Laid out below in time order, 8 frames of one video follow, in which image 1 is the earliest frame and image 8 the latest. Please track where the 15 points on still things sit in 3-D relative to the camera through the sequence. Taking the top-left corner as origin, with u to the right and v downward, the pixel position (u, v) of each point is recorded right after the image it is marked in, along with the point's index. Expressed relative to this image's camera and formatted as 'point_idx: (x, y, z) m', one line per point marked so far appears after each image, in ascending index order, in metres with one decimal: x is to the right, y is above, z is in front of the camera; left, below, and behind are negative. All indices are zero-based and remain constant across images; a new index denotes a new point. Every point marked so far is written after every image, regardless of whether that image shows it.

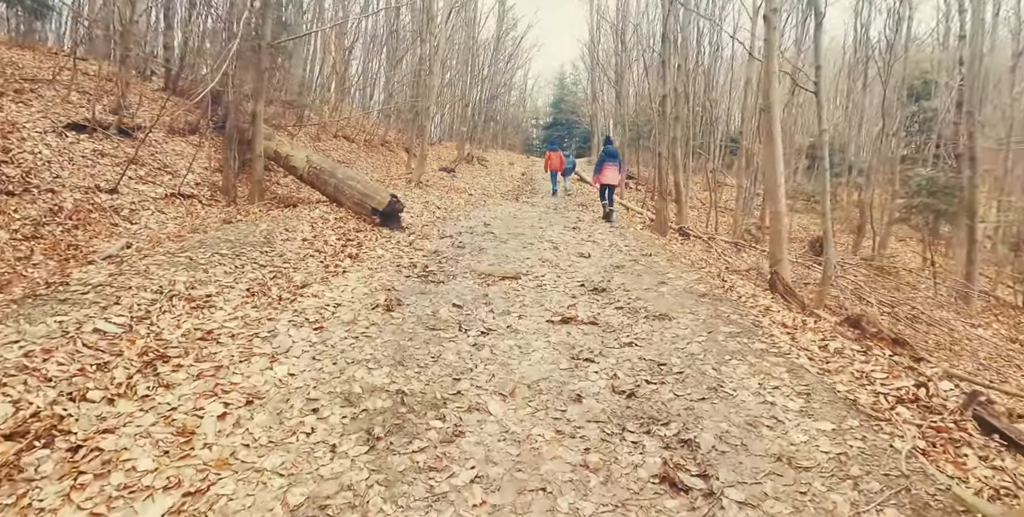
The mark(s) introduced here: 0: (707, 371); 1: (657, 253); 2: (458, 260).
0: (+1.3, -0.8, +3.8) m
1: (+2.1, +0.1, +8.2) m
2: (-0.6, 0.0, +6.7) m
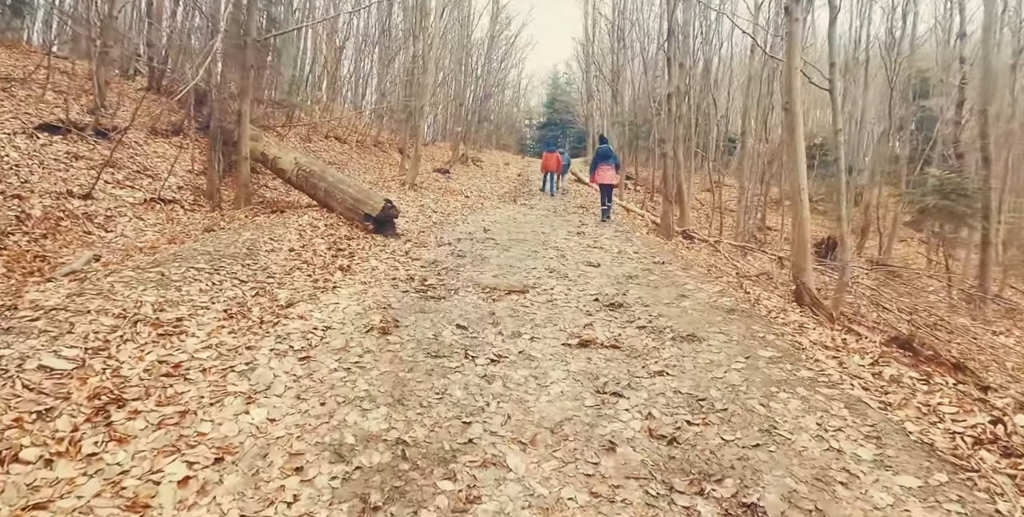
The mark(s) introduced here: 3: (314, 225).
0: (+1.4, -0.9, +3.3) m
1: (+2.2, 0.0, +7.7) m
2: (-0.6, -0.1, +6.1) m
3: (-2.7, +0.5, +7.6) m
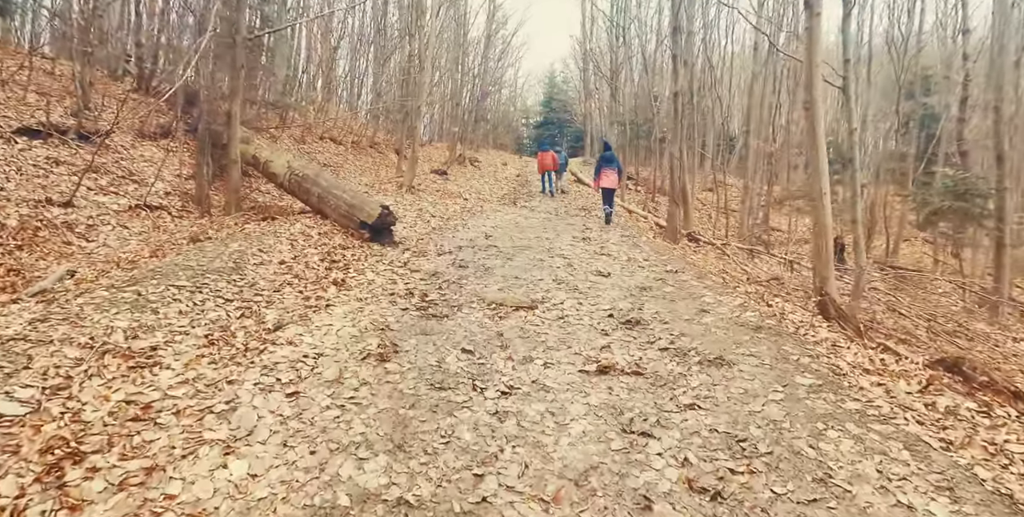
0: (+1.5, -1.0, +2.9) m
1: (+2.2, -0.1, +7.3) m
2: (-0.5, -0.3, +5.7) m
3: (-2.6, +0.3, +7.2) m
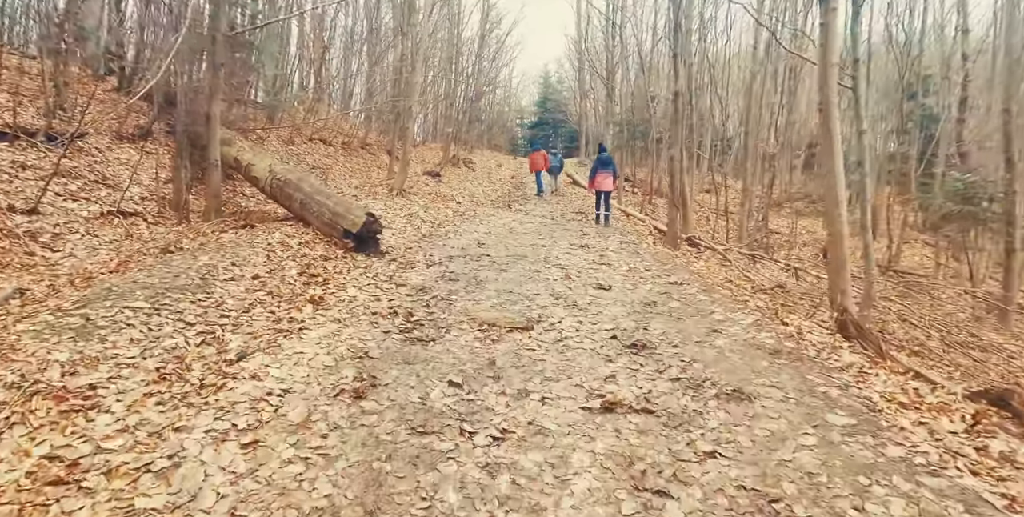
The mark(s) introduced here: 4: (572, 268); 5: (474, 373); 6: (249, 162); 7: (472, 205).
0: (+1.5, -1.1, +2.5) m
1: (+2.2, -0.2, +6.9) m
2: (-0.6, -0.4, +5.3) m
3: (-2.7, +0.2, +6.7) m
4: (+0.7, -0.1, +6.9) m
5: (-0.3, -0.8, +3.7) m
6: (-4.7, +1.7, +10.0) m
7: (-1.0, +1.3, +13.7) m
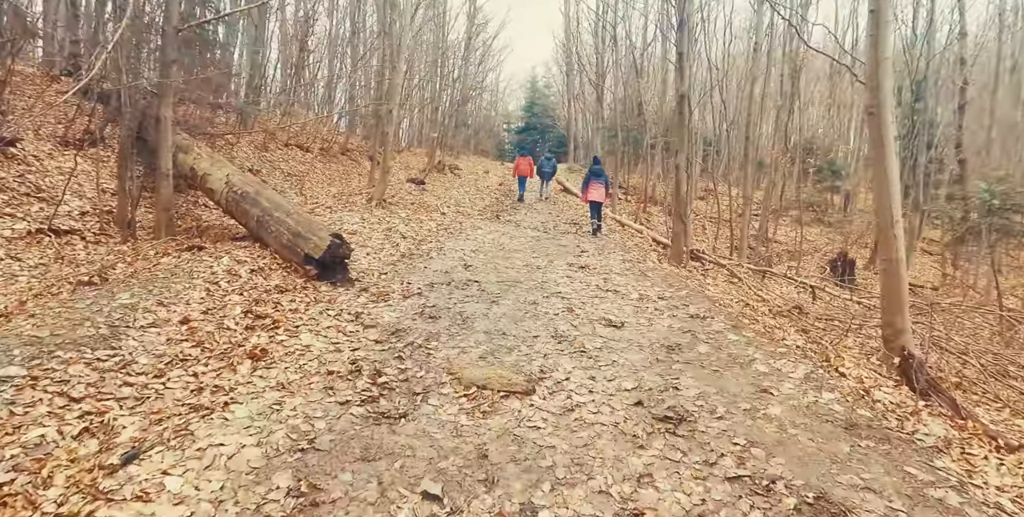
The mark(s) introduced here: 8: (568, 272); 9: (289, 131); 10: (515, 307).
0: (+1.5, -1.4, +1.5) m
1: (+2.1, -0.5, +5.9) m
2: (-0.6, -0.7, +4.3) m
3: (-2.8, -0.1, +5.6) m
4: (+0.7, -0.4, +5.9) m
5: (-0.3, -1.1, +2.7) m
6: (-4.9, +1.4, +8.9) m
7: (-1.2, +0.9, +12.6) m
8: (+0.7, -0.2, +7.2) m
9: (-7.7, +4.4, +19.3) m
10: (0.0, -0.5, +5.4) m
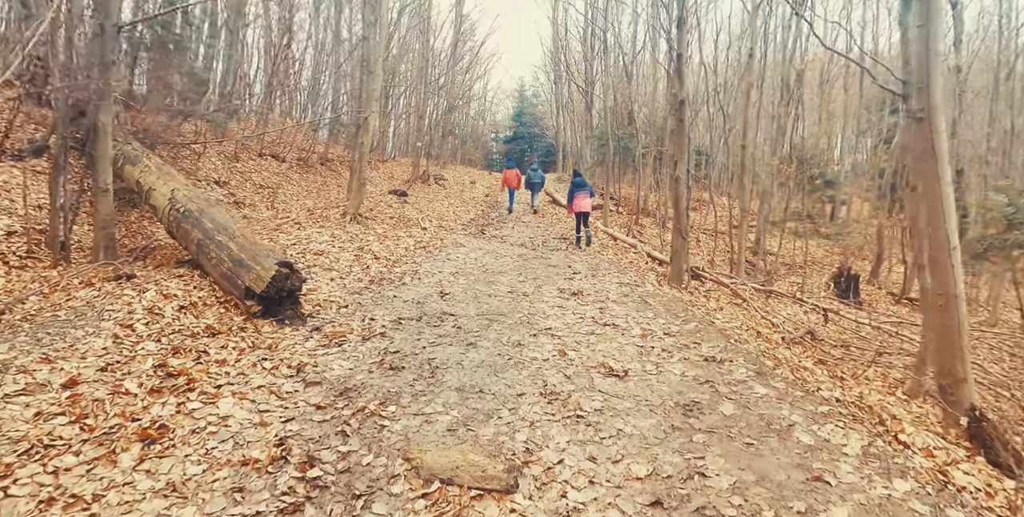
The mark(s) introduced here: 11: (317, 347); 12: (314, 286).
0: (+1.4, -1.6, +0.6) m
1: (+1.9, -0.8, +5.0) m
2: (-0.8, -1.0, +3.3) m
3: (-3.0, -0.4, +4.7) m
4: (+0.5, -0.7, +5.0) m
5: (-0.4, -1.3, +1.8) m
6: (-5.1, +1.0, +7.9) m
7: (-1.5, +0.5, +11.7) m
8: (+0.5, -0.5, +6.4) m
9: (-8.2, +3.9, +18.3) m
10: (-0.1, -0.8, +4.5) m
11: (-1.5, -0.7, +4.4) m
12: (-2.1, -0.3, +5.9) m
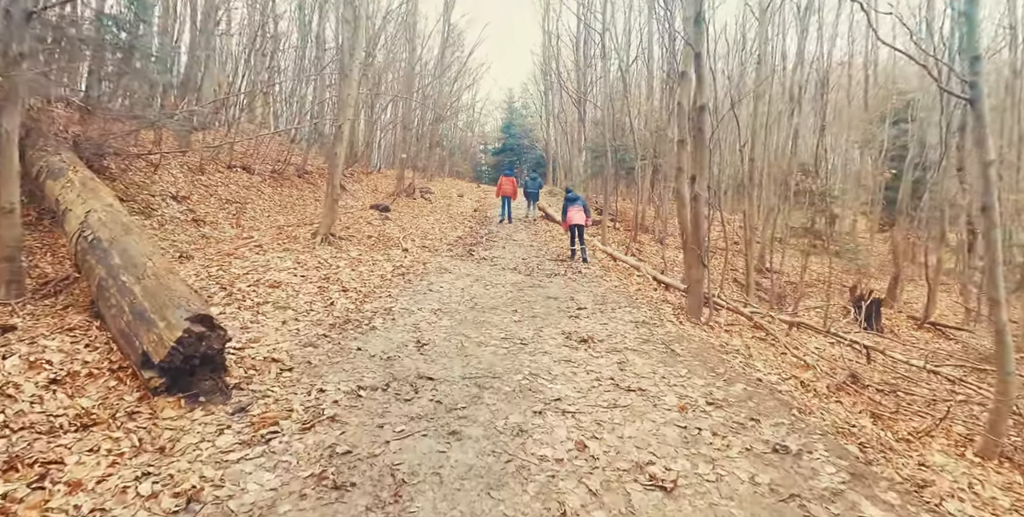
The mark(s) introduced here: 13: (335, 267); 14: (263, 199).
0: (+1.5, -1.9, -0.7) m
1: (+1.9, -1.2, +3.8) m
2: (-0.7, -1.3, +2.0) m
3: (-3.0, -0.8, +3.3) m
4: (+0.5, -1.1, +3.8) m
5: (-0.3, -1.6, +0.5) m
6: (-5.2, +0.6, +6.5) m
7: (-1.7, +0.1, +10.4) m
8: (+0.5, -0.9, +5.1) m
9: (-8.5, +3.3, +17.0) m
10: (-0.1, -1.1, +3.2) m
11: (-1.5, -1.0, +3.1) m
12: (-2.2, -0.6, +4.6) m
13: (-2.6, -0.1, +8.3) m
14: (-6.8, +1.6, +15.1) m
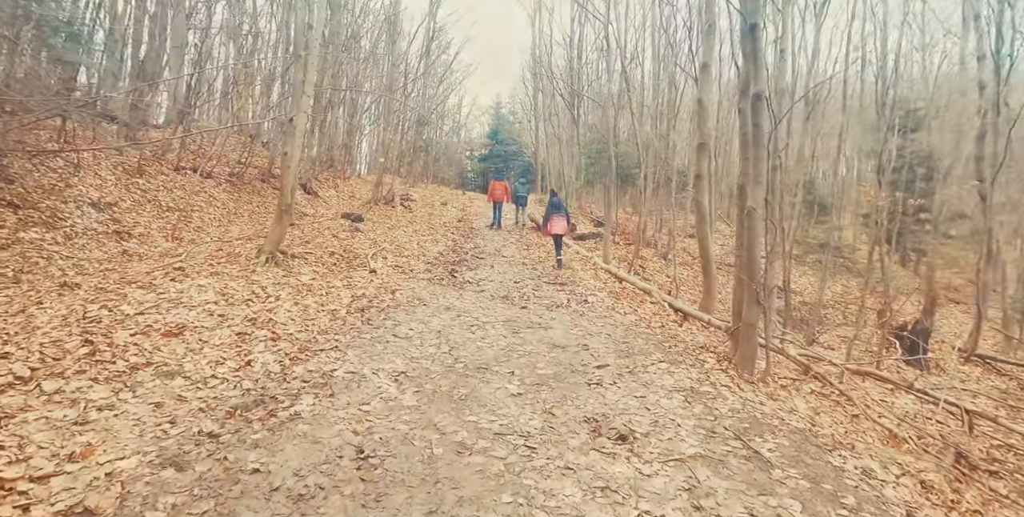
0: (+1.7, -2.1, -2.5) m
1: (+1.9, -1.5, +1.9) m
2: (-0.7, -1.6, +0.1) m
3: (-2.9, -1.0, +1.3) m
4: (+0.5, -1.4, +1.9) m
5: (-0.2, -1.8, -1.4) m
6: (-5.2, +0.3, +4.5) m
7: (-1.8, -0.3, +8.5) m
8: (+0.5, -1.2, +3.2) m
9: (-8.8, +2.9, +14.9) m
10: (-0.1, -1.4, +1.3) m
11: (-1.5, -1.3, +1.1) m
12: (-2.1, -0.9, +2.6) m
13: (-2.7, -0.5, +6.3) m
14: (-7.0, +1.2, +13.0) m
